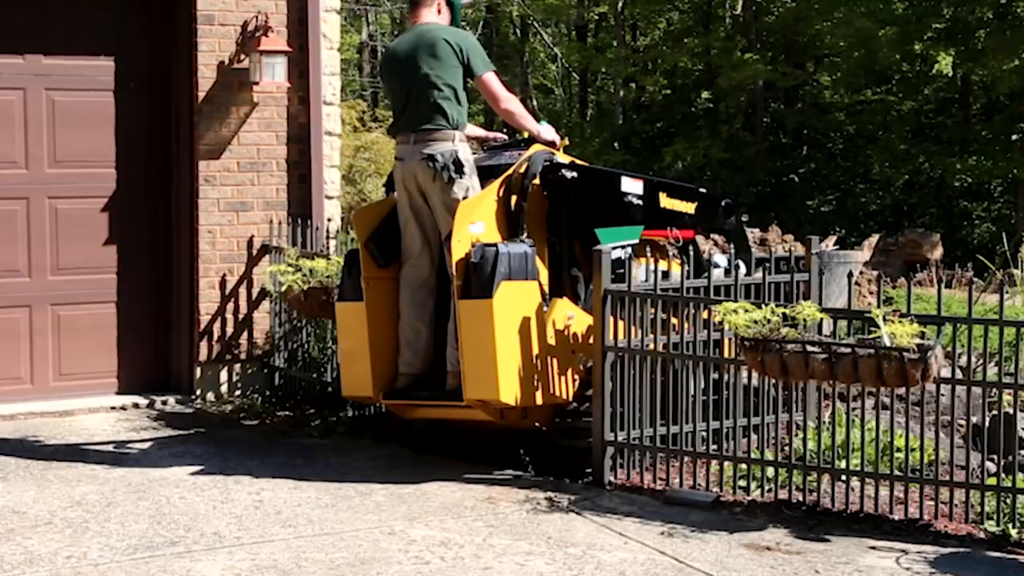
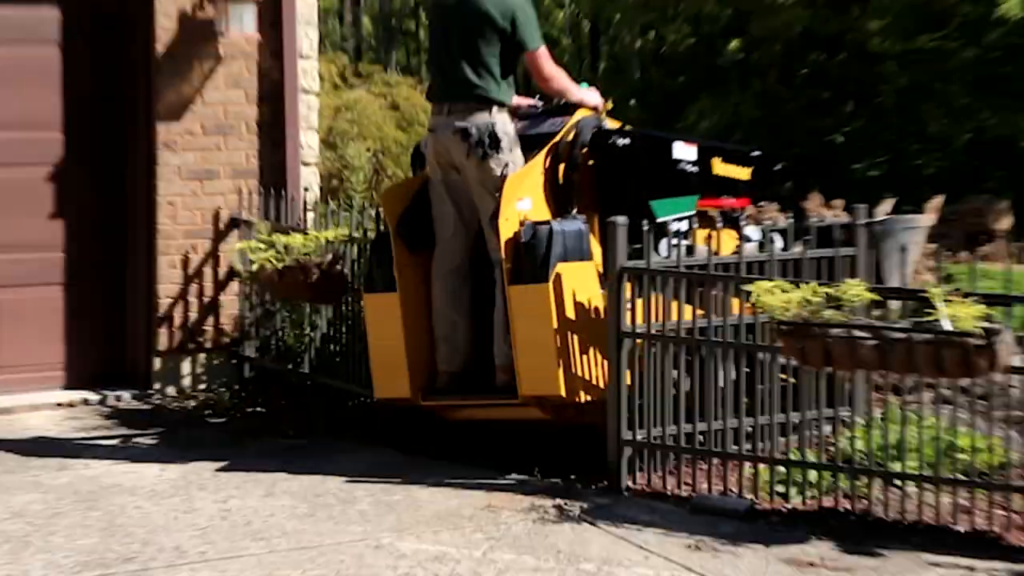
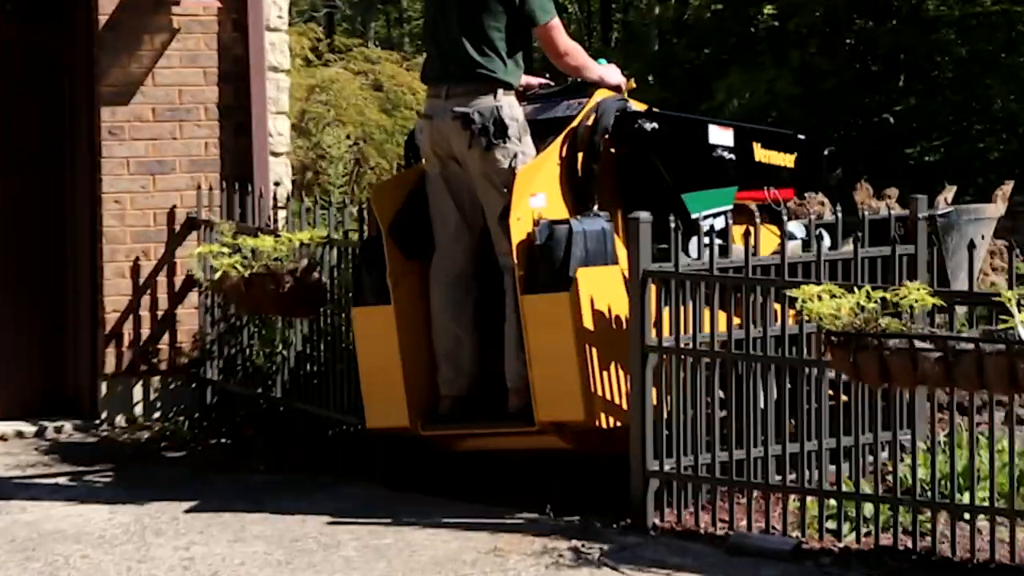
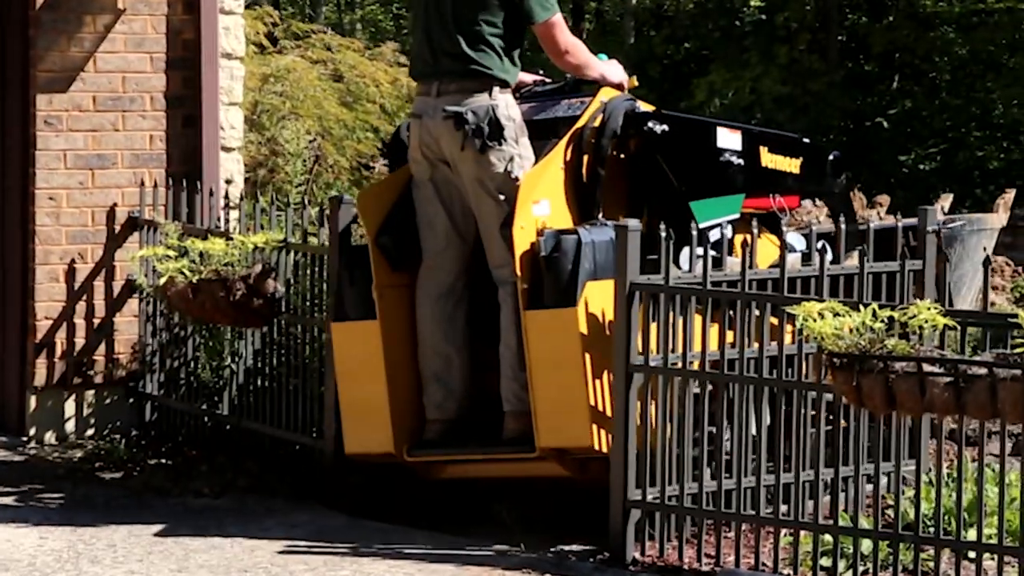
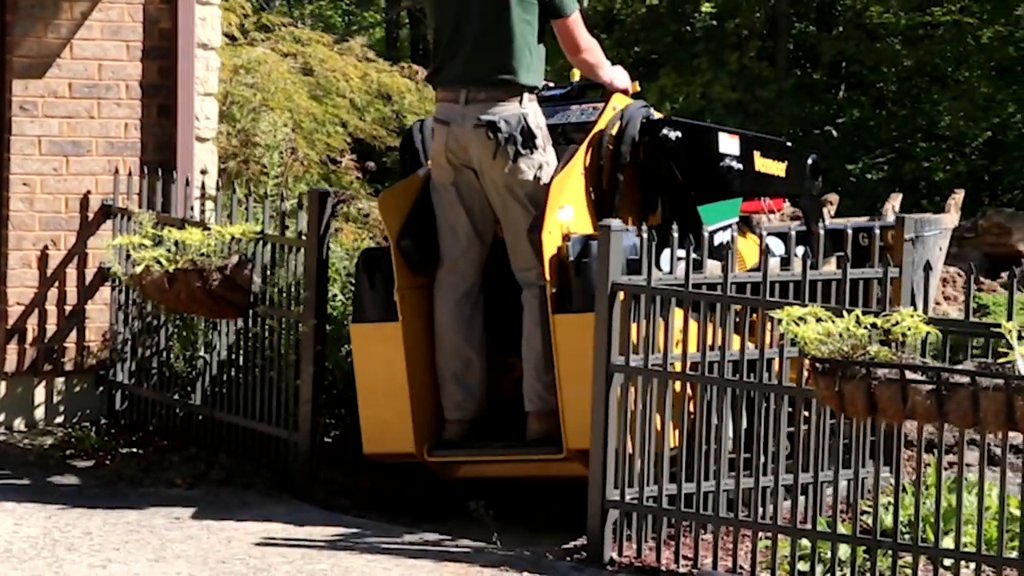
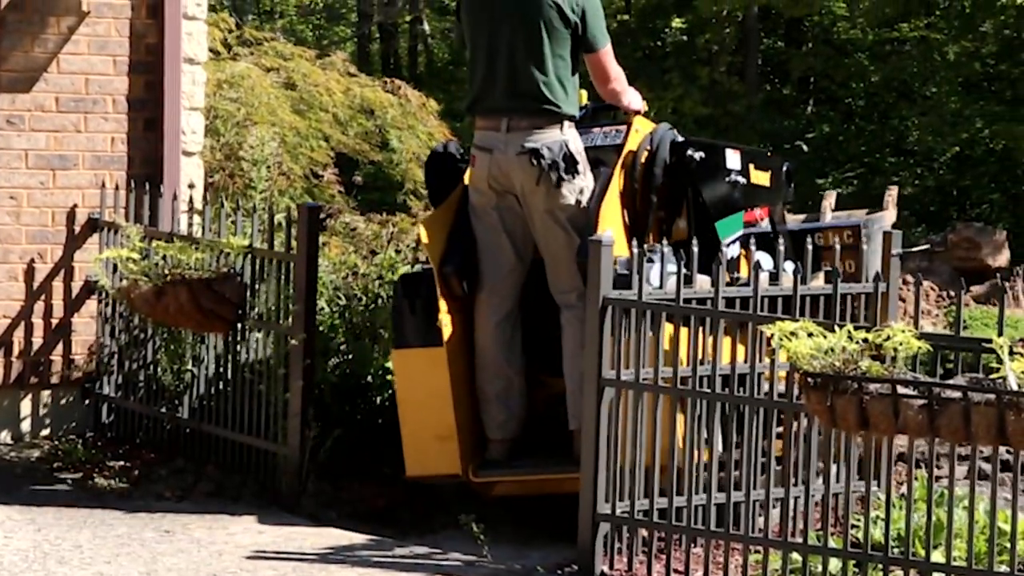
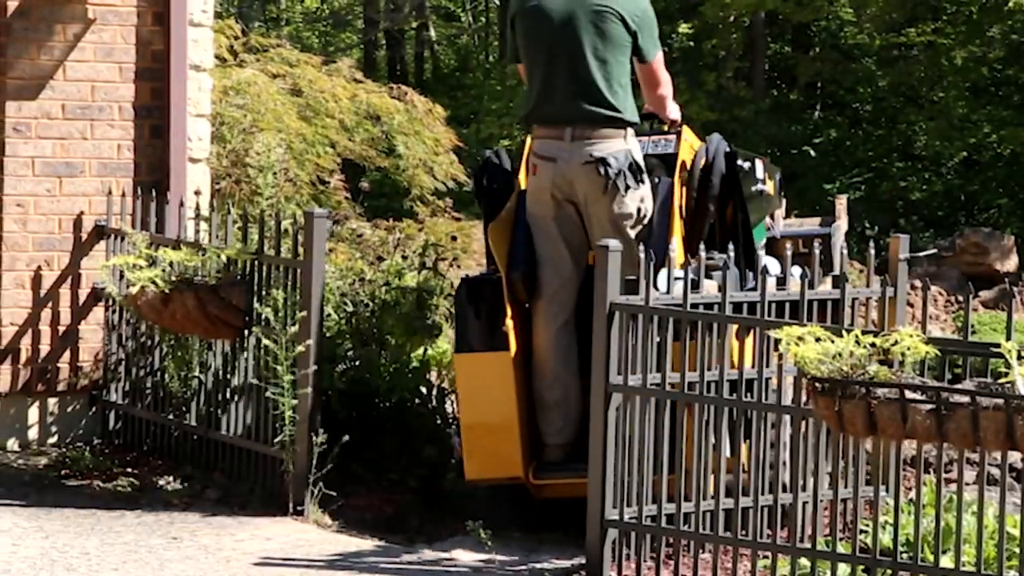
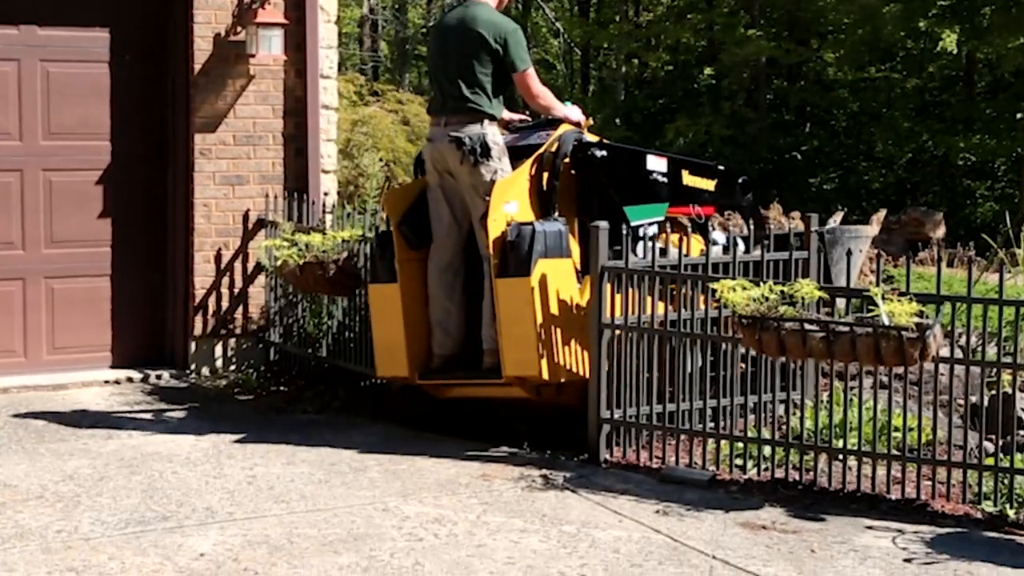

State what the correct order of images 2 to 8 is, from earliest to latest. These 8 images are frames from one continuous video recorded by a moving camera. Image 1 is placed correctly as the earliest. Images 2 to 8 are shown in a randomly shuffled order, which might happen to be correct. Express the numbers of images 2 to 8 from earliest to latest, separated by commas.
8, 2, 3, 4, 5, 6, 7
